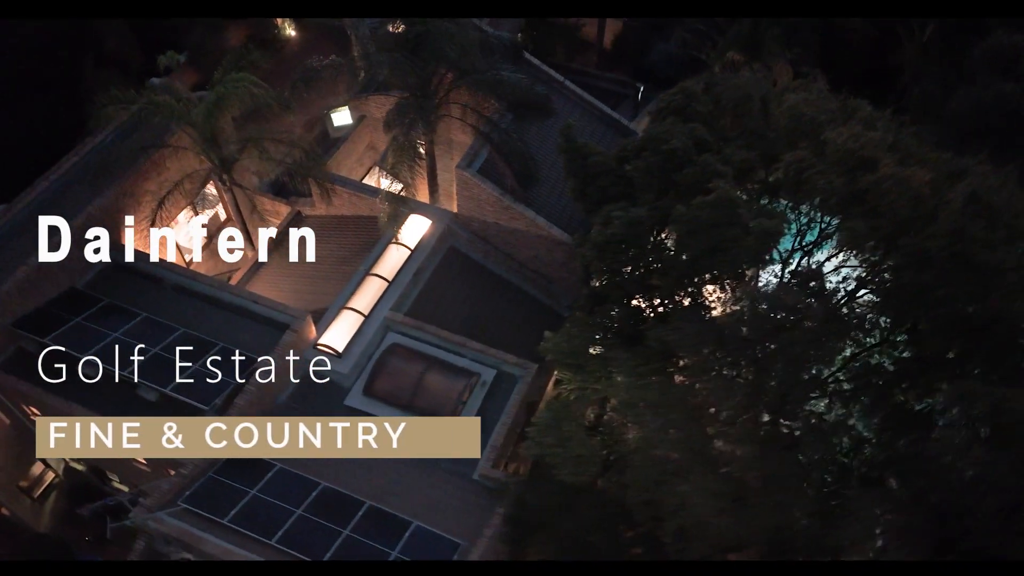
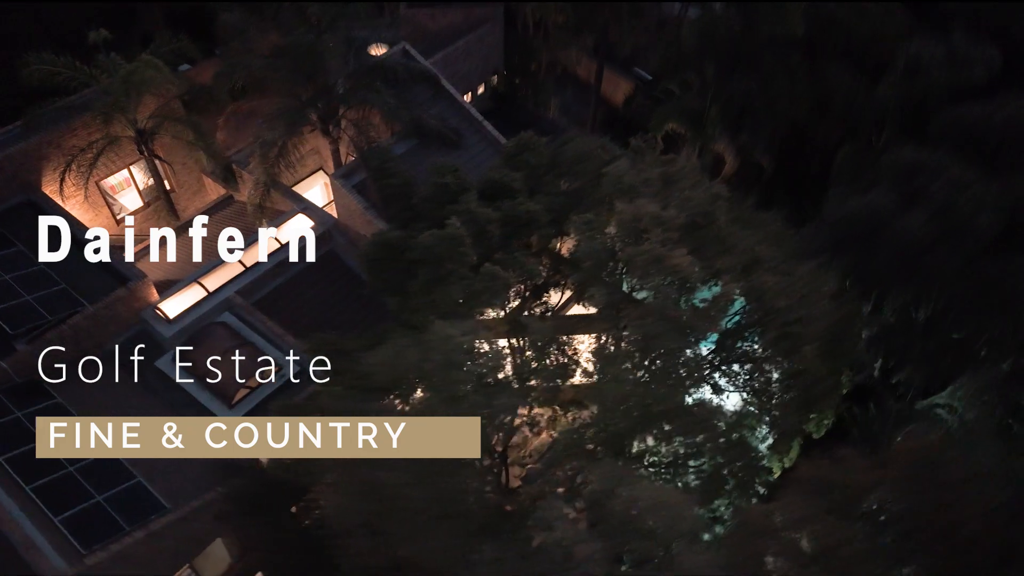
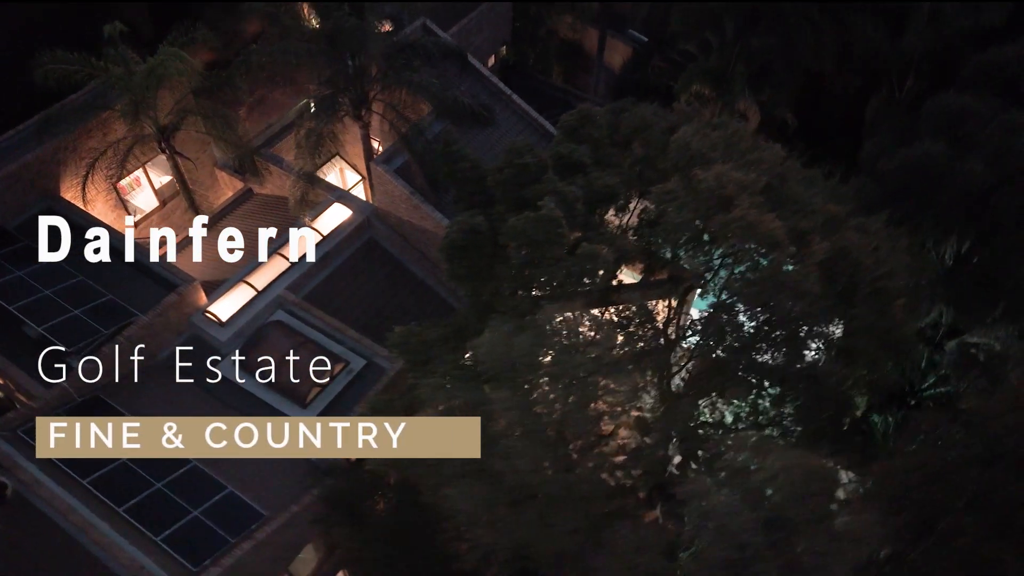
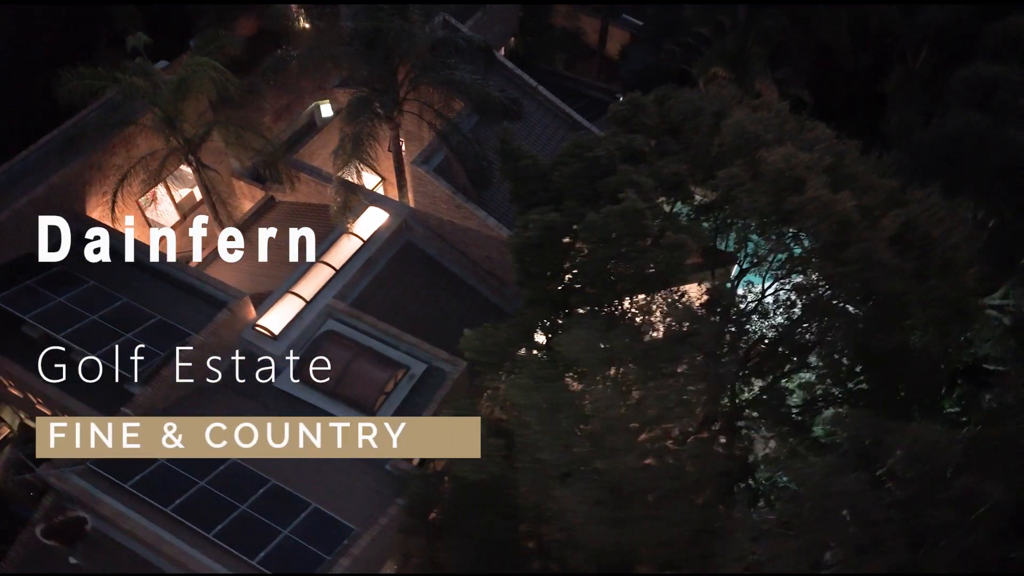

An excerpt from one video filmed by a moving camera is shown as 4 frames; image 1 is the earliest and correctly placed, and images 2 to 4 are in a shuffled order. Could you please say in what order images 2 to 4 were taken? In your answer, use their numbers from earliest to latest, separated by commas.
4, 3, 2
